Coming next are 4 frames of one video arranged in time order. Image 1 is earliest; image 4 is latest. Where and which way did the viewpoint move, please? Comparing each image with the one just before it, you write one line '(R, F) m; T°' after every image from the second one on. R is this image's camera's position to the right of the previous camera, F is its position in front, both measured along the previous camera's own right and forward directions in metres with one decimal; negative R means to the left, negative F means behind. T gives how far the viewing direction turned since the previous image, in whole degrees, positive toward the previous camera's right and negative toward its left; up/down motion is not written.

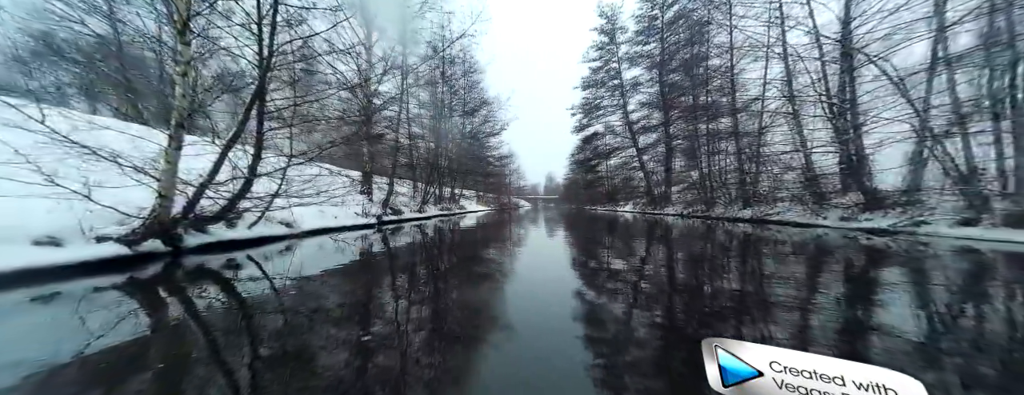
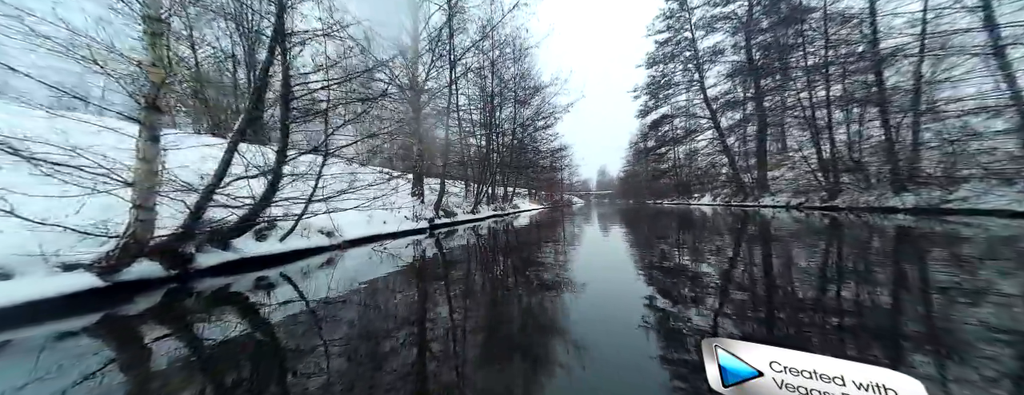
(-0.1, +0.4) m; -11°
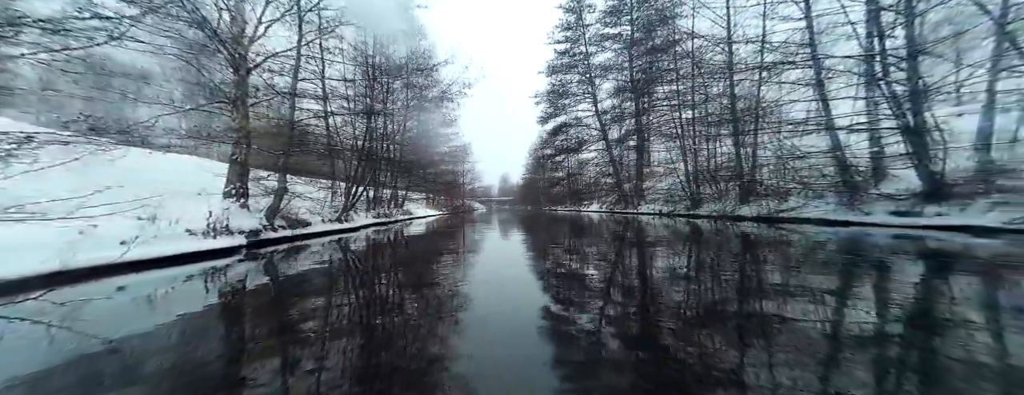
(+0.2, +0.6) m; +21°
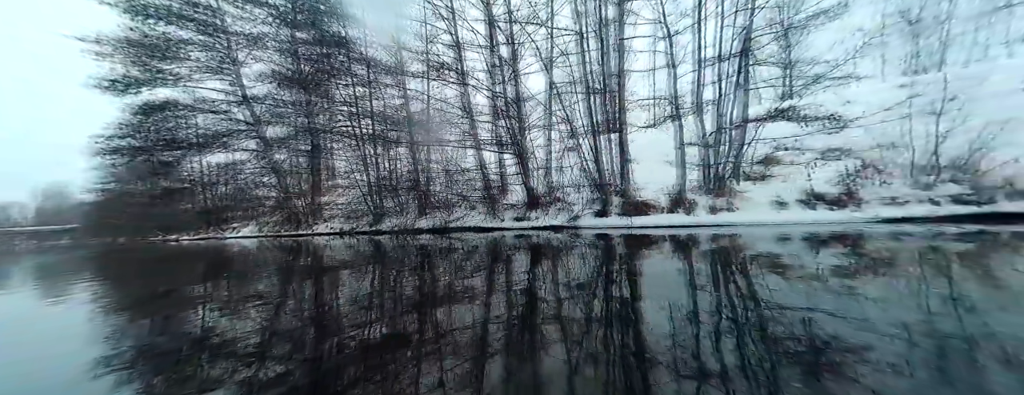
(+0.6, +0.8) m; +60°
